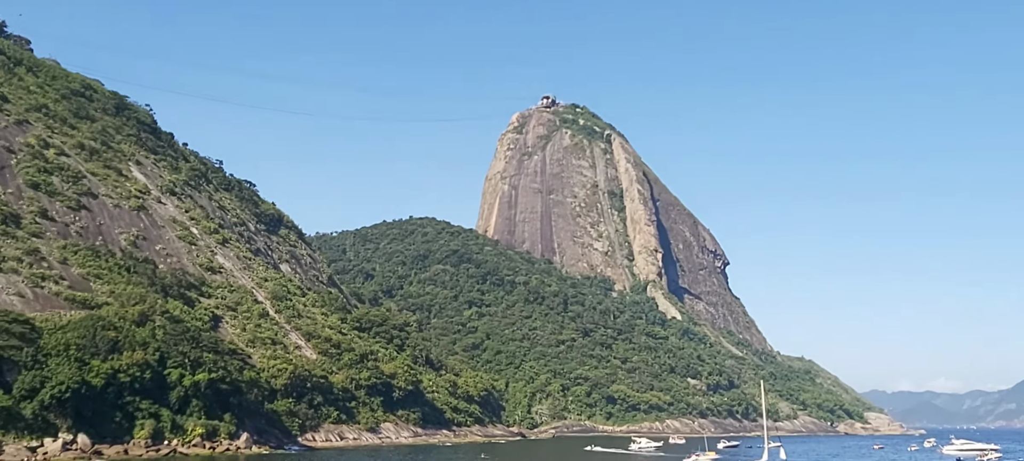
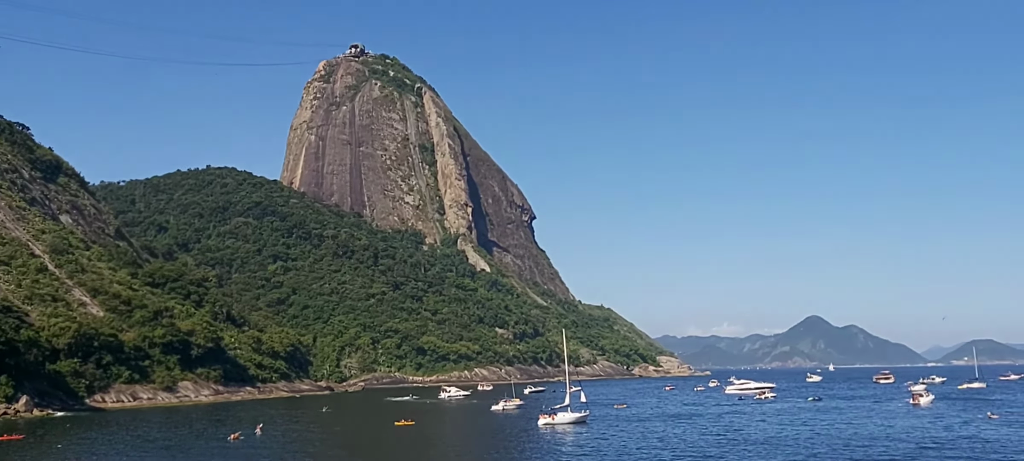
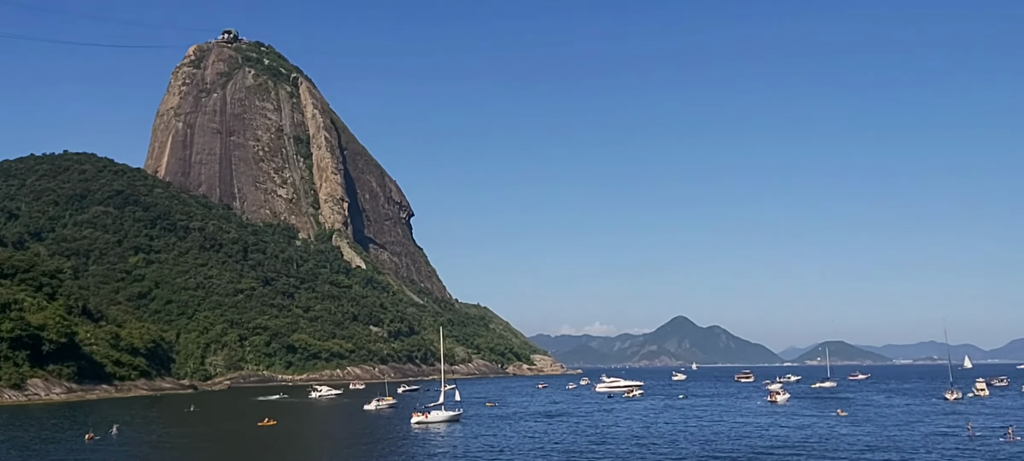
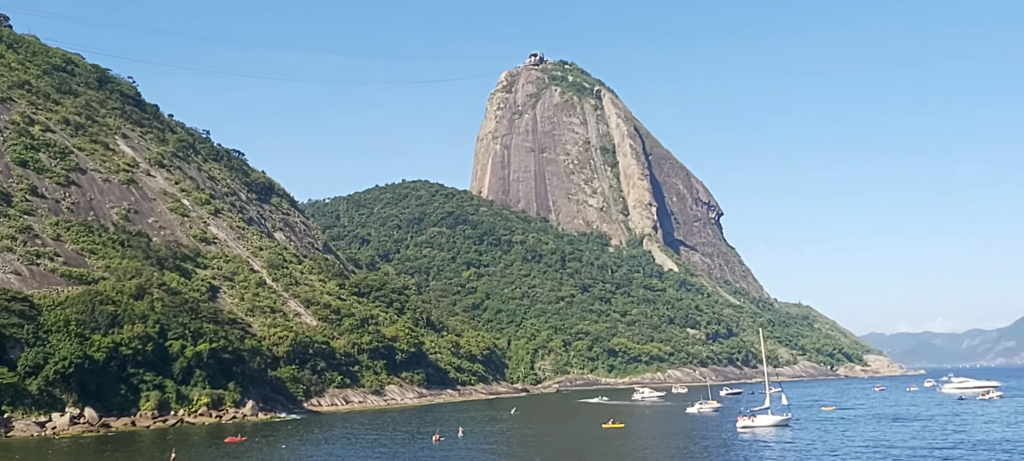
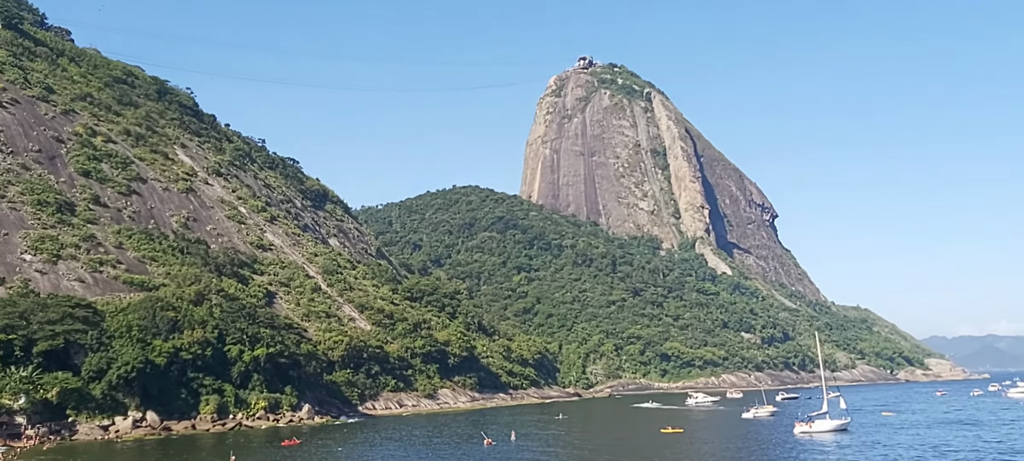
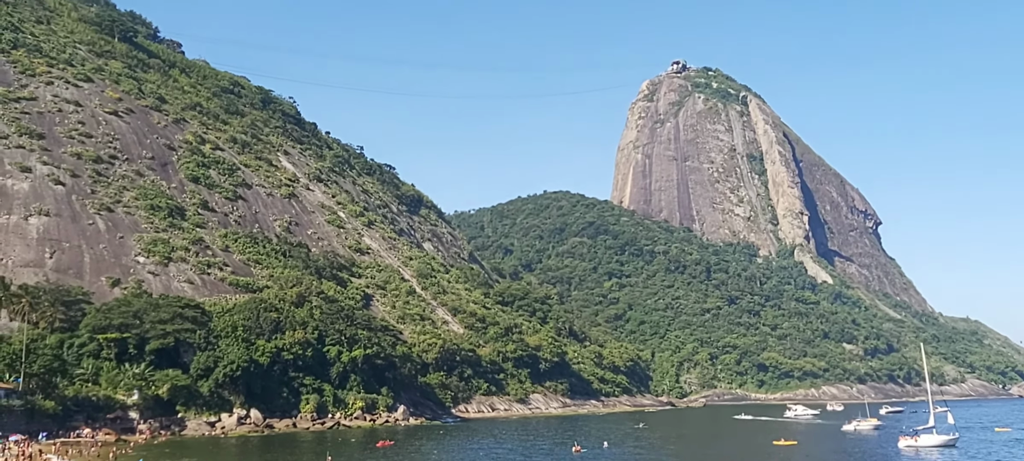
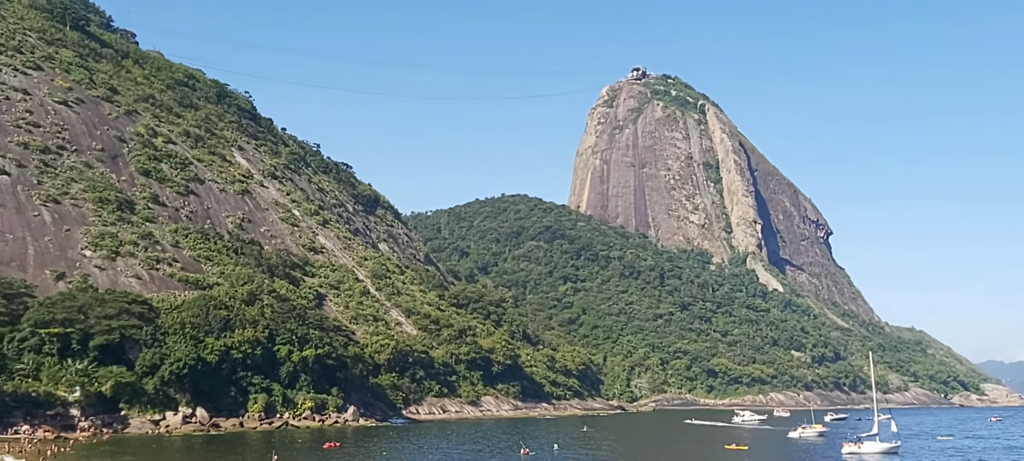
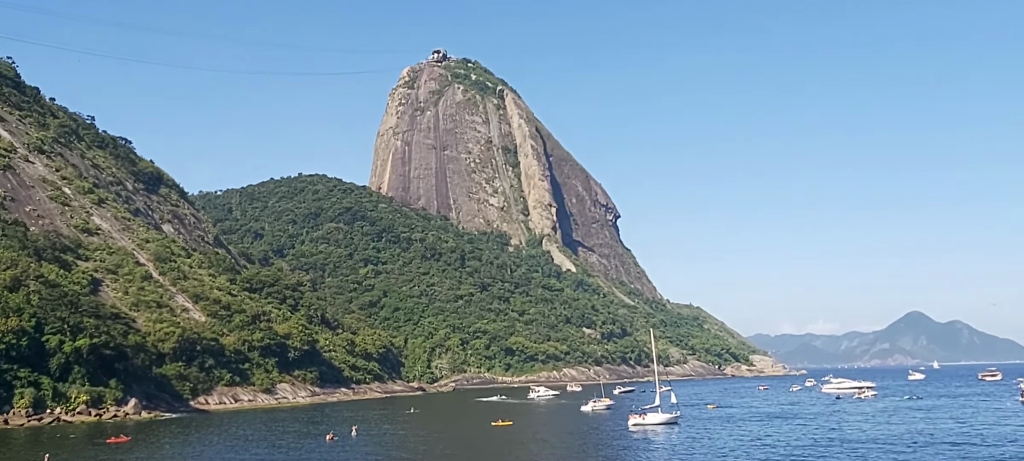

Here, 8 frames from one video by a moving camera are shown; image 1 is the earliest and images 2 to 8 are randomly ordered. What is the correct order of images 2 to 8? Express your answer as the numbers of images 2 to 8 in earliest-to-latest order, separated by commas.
7, 6, 5, 4, 8, 2, 3
